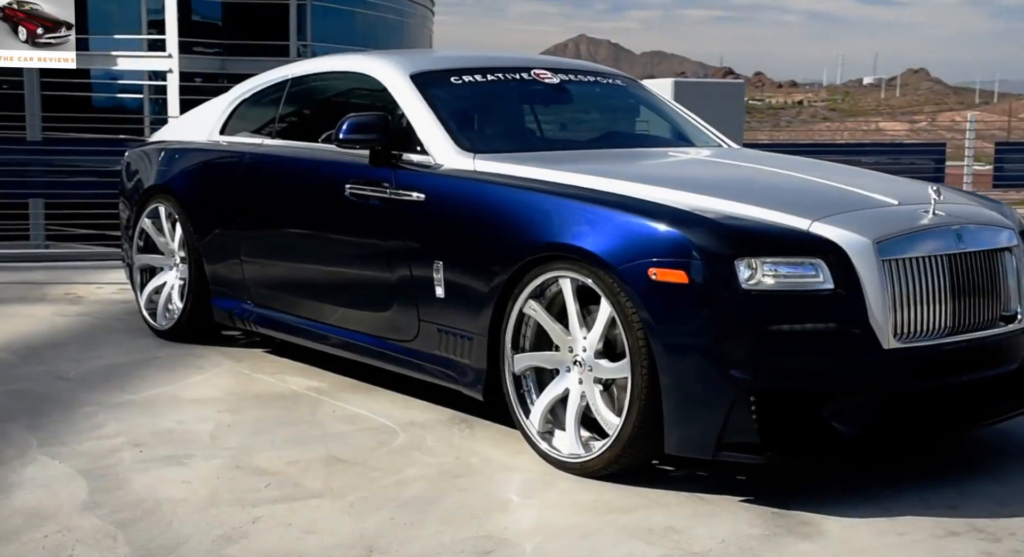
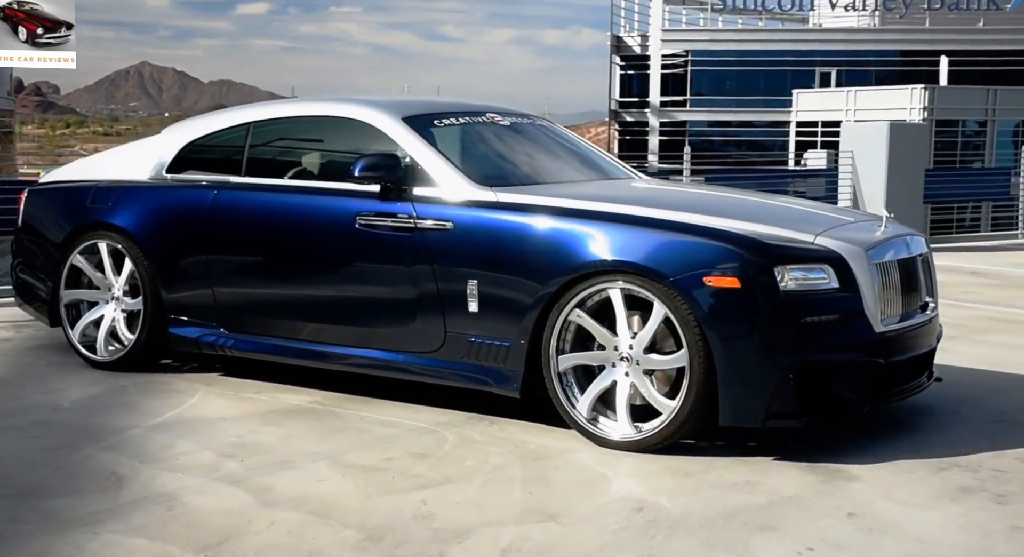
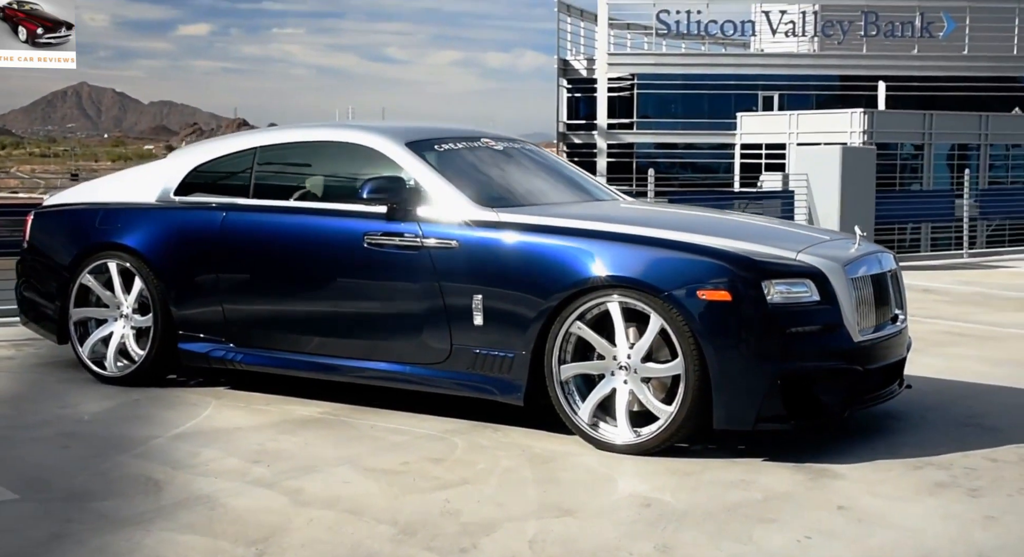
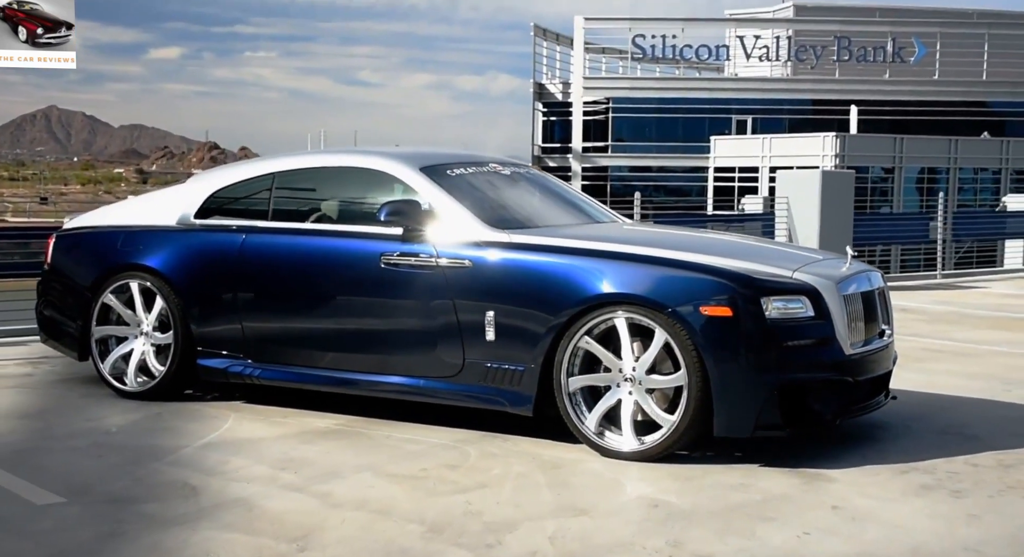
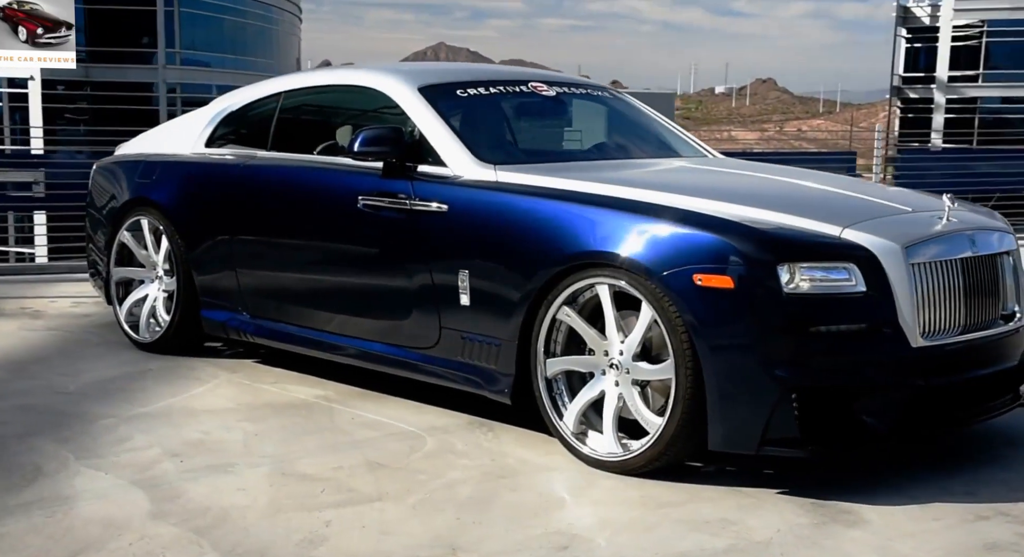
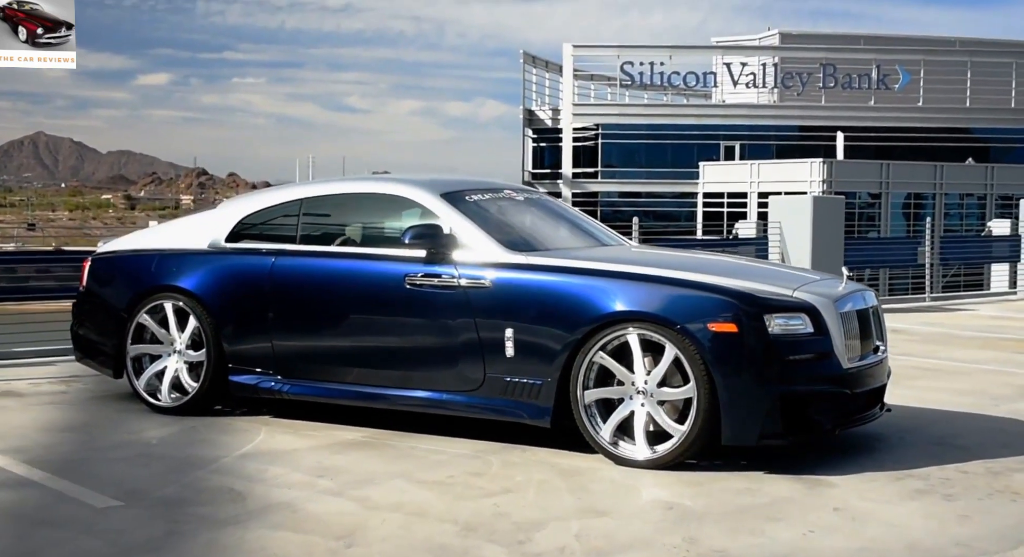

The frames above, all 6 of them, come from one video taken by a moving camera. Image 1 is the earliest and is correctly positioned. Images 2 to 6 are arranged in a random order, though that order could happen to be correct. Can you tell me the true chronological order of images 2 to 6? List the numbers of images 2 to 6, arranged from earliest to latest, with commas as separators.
5, 2, 3, 4, 6
